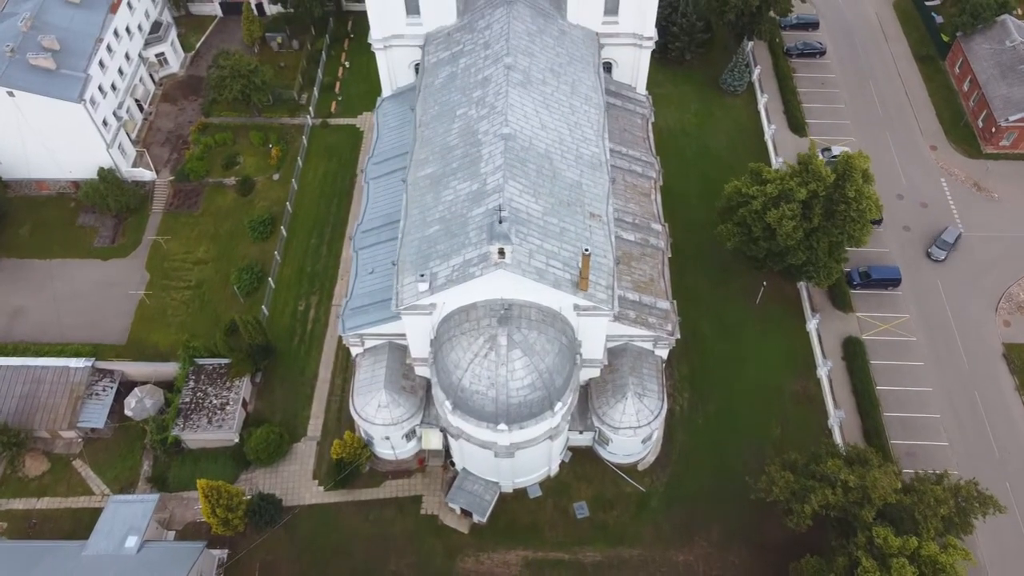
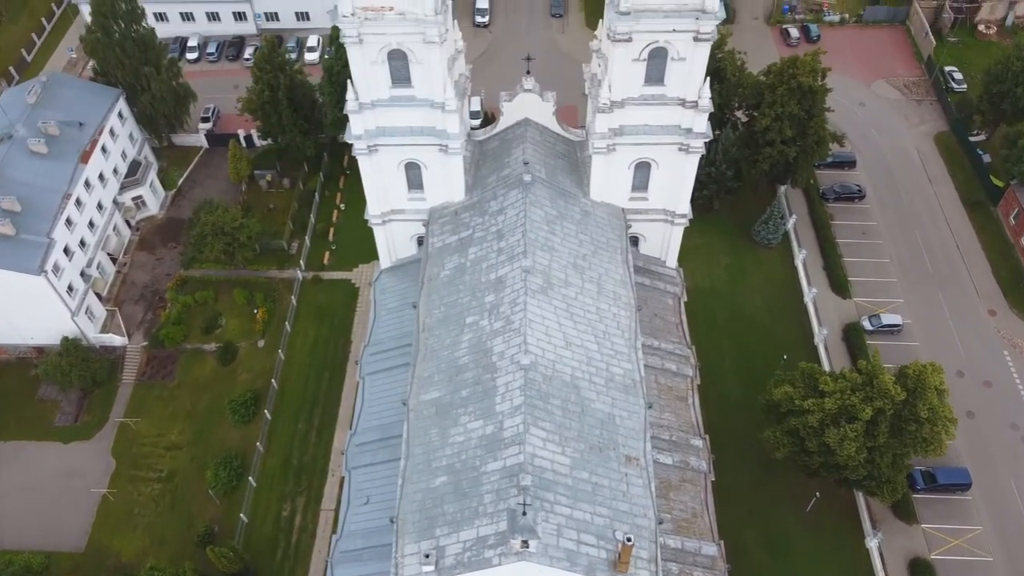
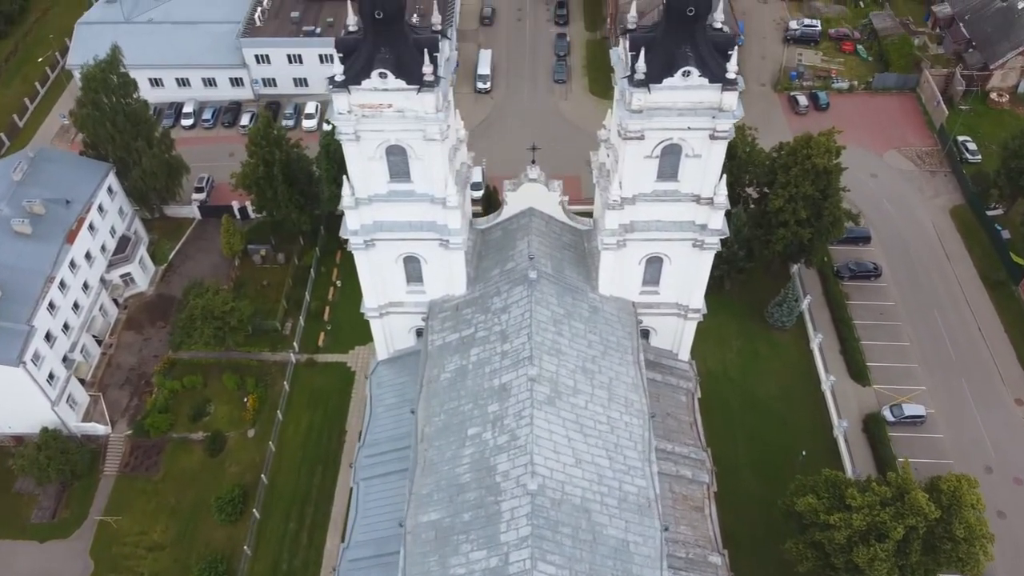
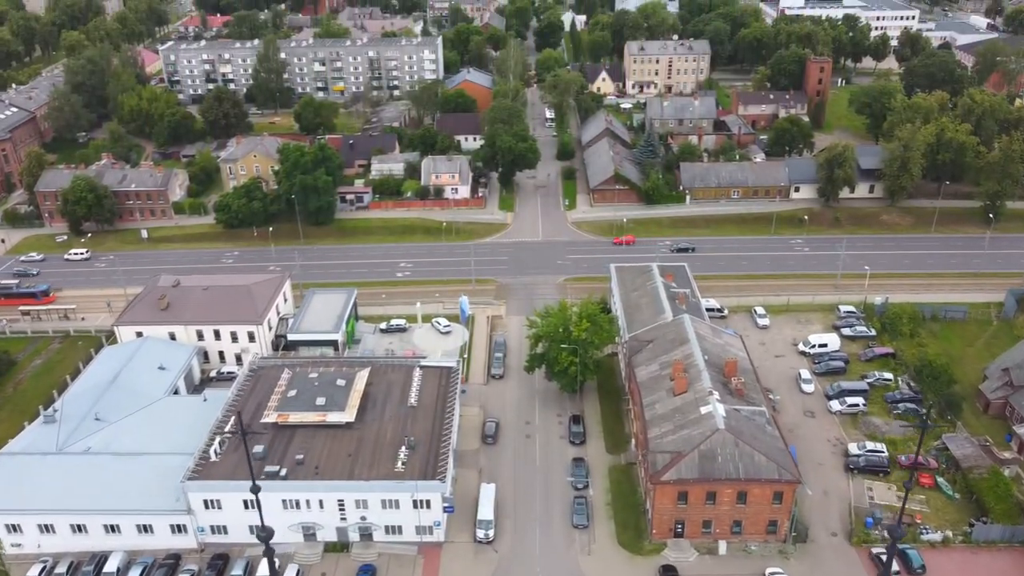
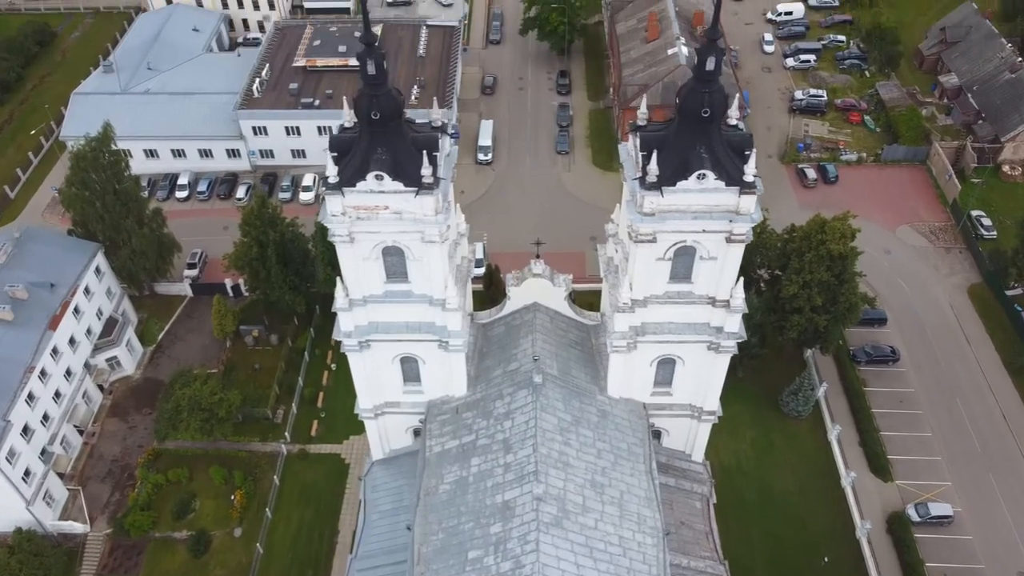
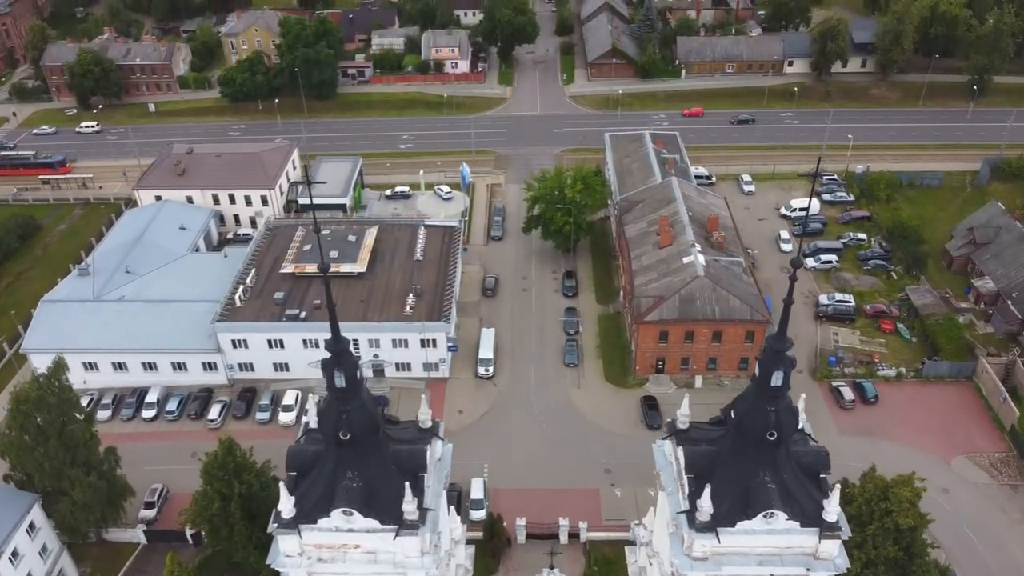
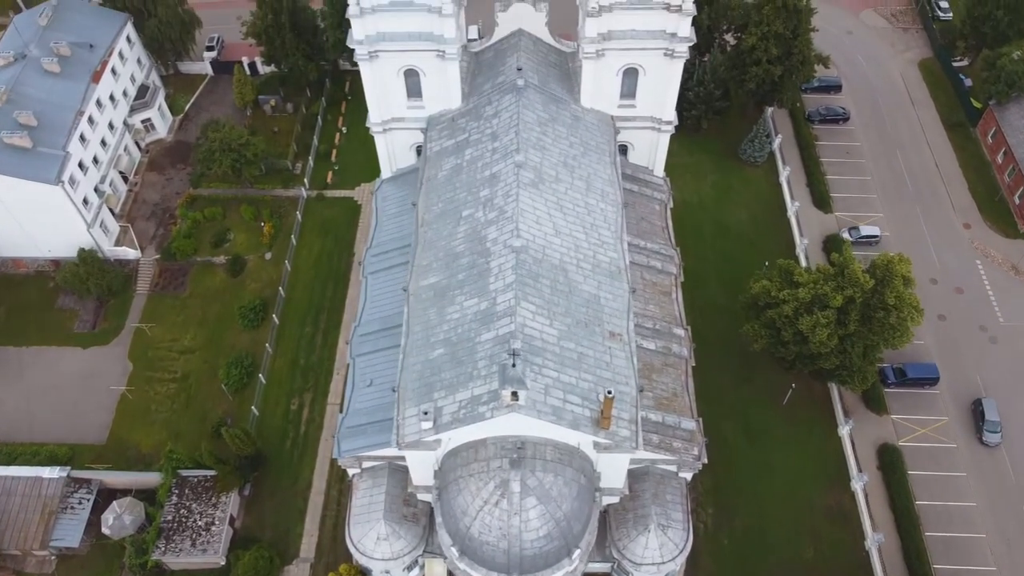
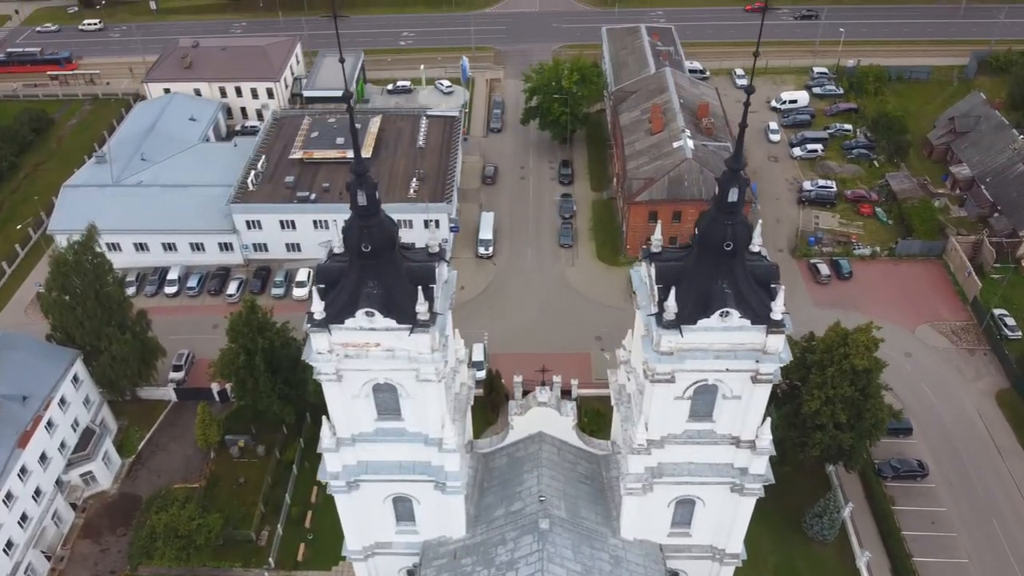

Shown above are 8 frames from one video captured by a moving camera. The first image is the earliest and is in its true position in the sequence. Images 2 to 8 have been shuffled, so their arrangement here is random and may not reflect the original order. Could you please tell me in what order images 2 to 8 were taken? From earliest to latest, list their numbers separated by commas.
7, 2, 3, 5, 8, 6, 4
